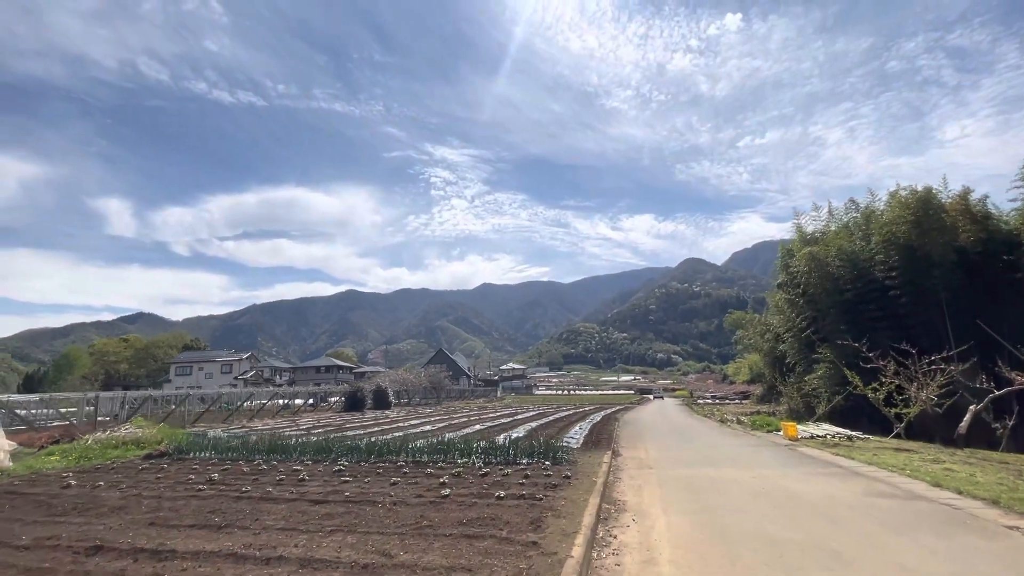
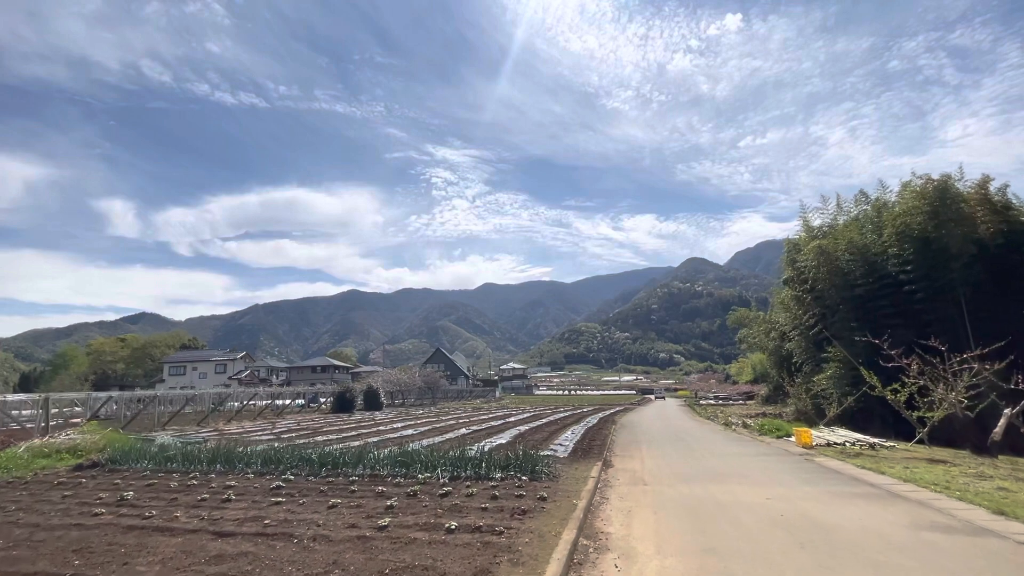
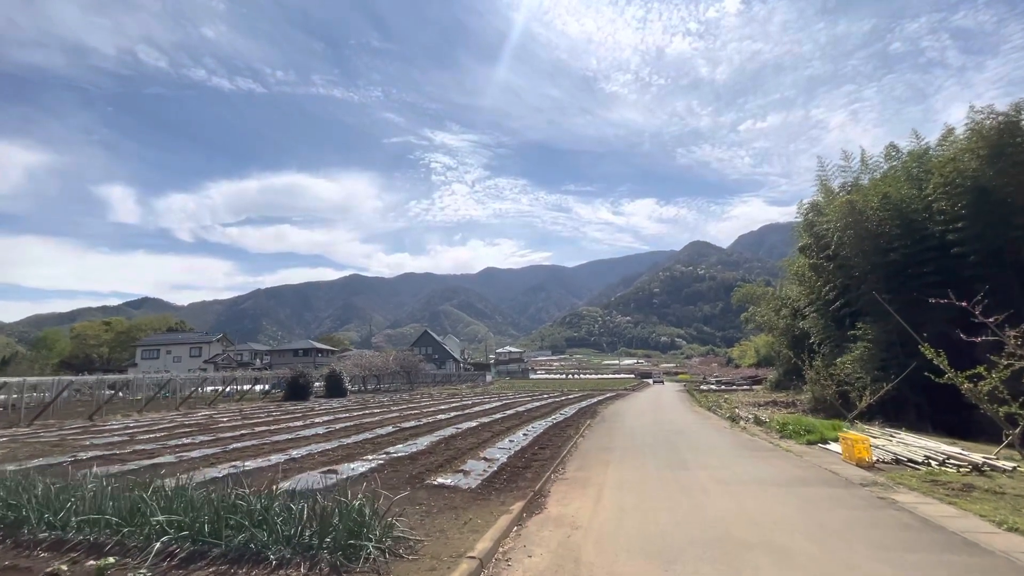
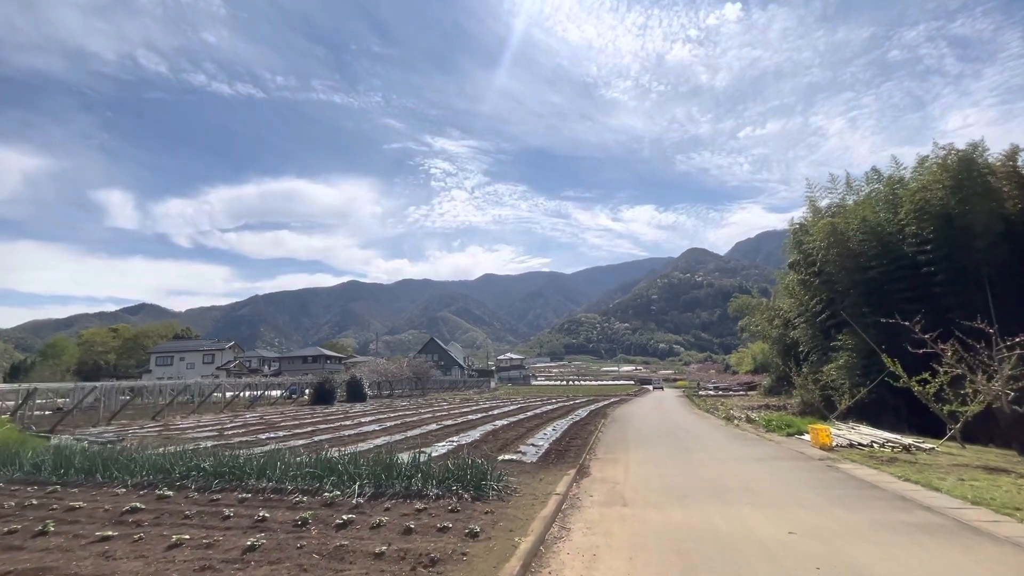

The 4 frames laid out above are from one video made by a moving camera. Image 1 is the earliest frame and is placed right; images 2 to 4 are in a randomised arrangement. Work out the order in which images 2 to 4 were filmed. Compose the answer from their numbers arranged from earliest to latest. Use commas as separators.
2, 4, 3
